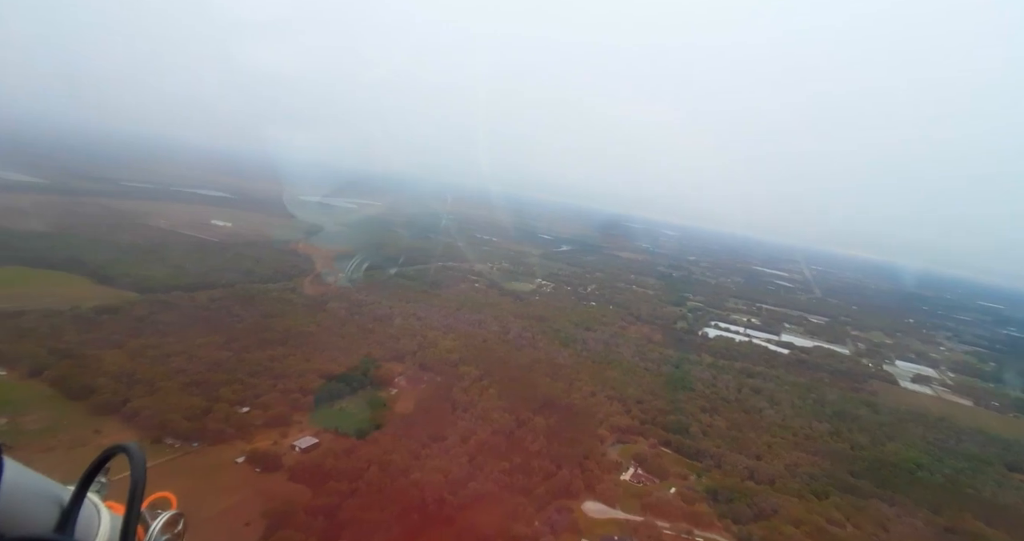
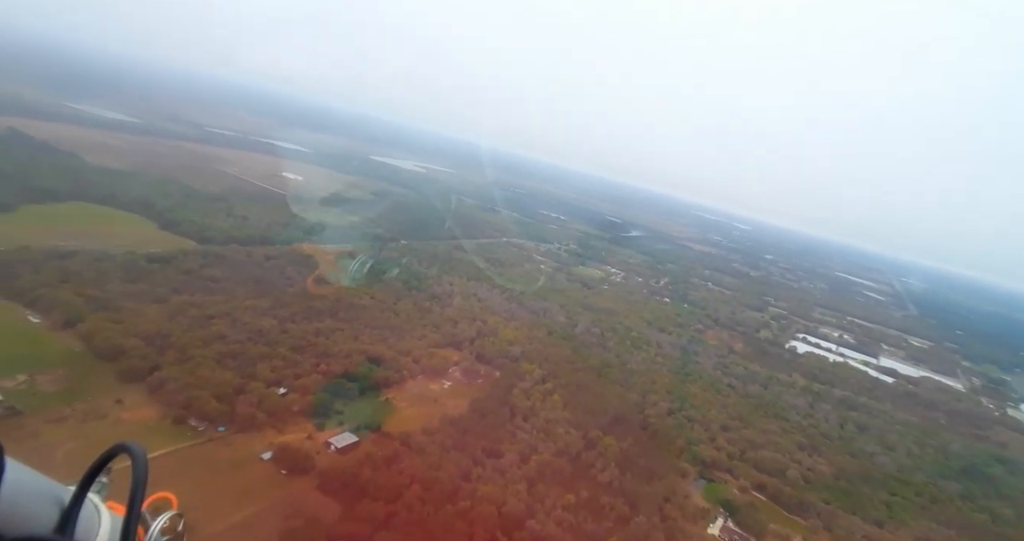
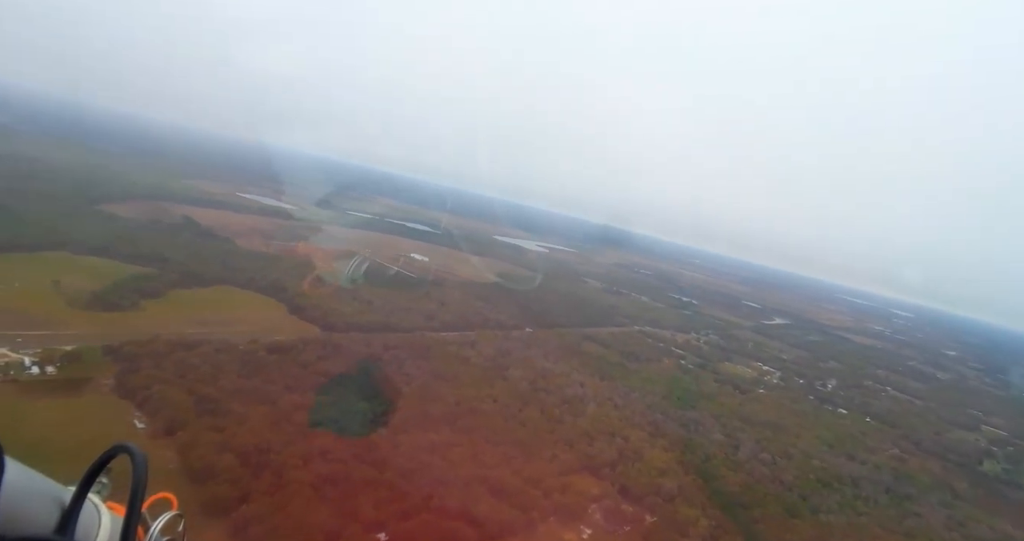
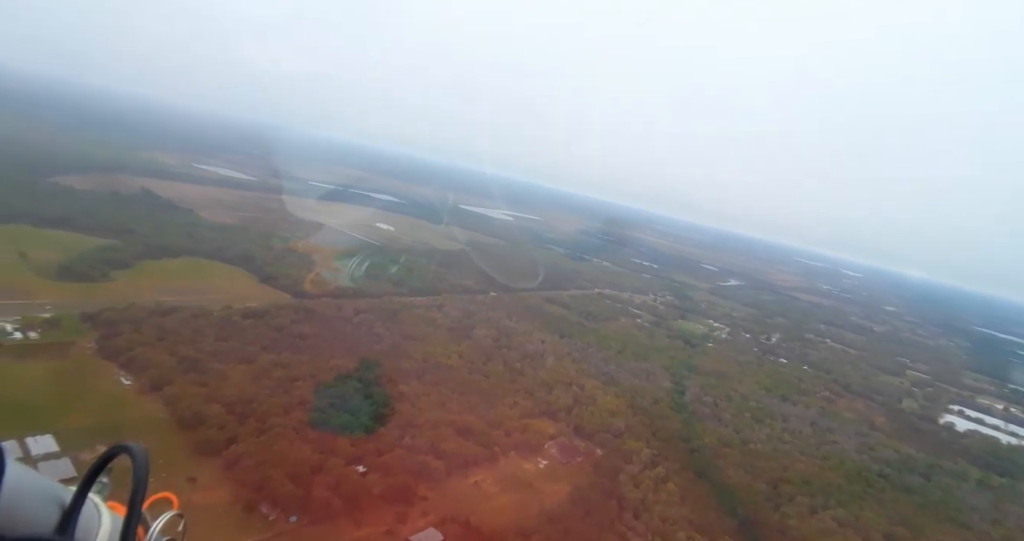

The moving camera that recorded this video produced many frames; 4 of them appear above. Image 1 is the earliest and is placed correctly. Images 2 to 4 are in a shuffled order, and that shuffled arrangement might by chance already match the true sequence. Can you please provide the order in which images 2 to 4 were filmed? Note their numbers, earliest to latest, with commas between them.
2, 4, 3
